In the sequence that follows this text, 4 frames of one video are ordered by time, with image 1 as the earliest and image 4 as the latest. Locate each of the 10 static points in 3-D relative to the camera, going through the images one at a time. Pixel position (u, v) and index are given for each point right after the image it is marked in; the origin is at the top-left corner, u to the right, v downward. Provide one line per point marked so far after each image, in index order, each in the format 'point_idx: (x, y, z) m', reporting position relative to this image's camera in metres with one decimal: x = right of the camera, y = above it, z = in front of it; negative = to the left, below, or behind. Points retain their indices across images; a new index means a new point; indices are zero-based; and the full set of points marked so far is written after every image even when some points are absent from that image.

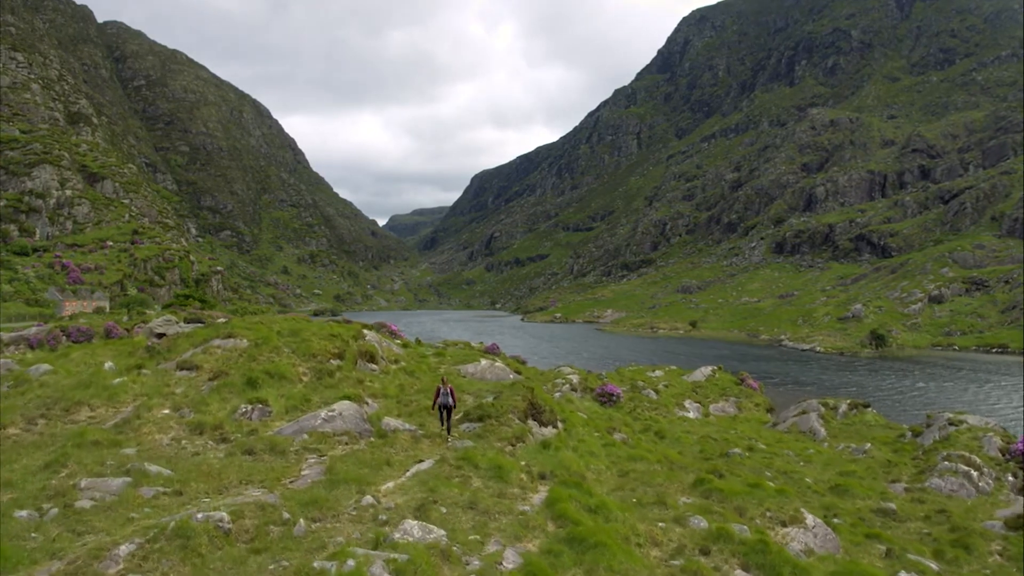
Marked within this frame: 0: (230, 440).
0: (-9.4, -5.2, +19.2) m
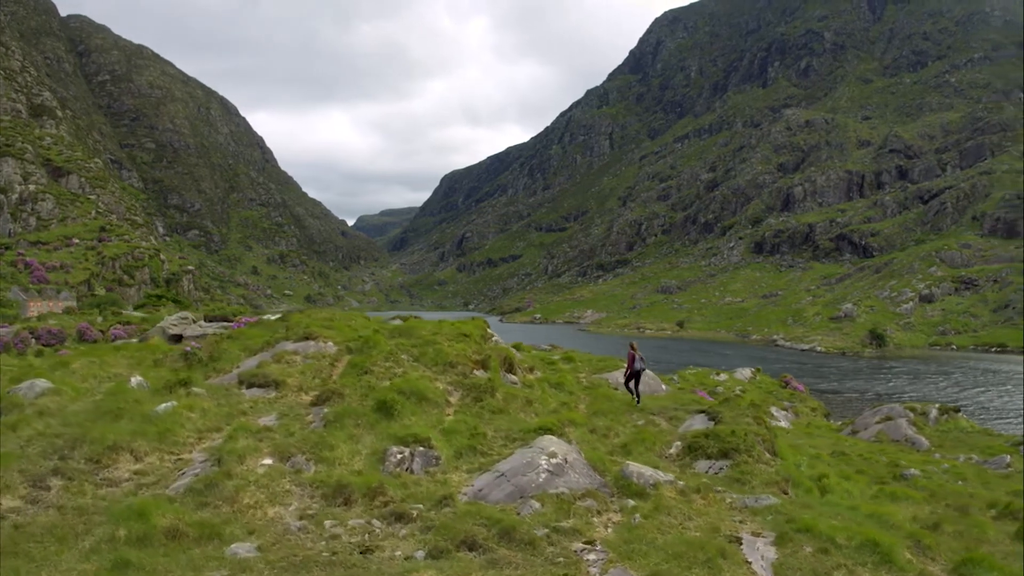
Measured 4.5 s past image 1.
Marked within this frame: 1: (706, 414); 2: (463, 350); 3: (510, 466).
0: (-1.7, -4.5, +10.9) m
1: (+6.9, -4.5, +19.6) m
2: (-1.7, -2.2, +19.6) m
3: (0.0, -4.1, +12.7) m
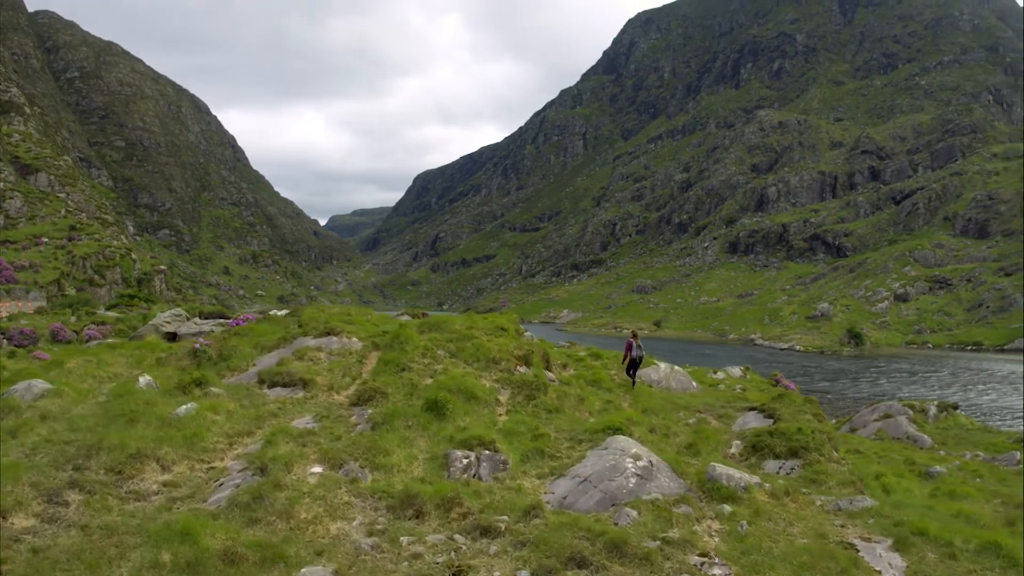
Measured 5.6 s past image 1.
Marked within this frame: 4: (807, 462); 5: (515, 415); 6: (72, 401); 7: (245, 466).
0: (0.0, -4.2, +9.6) m
1: (+8.2, -4.2, +18.6) m
2: (-0.3, -1.9, +18.3) m
3: (+1.6, -3.7, +11.4) m
4: (+8.0, -4.7, +14.9) m
5: (+0.1, -3.3, +14.5) m
6: (-12.1, -3.1, +15.2) m
7: (-5.5, -3.7, +11.5) m
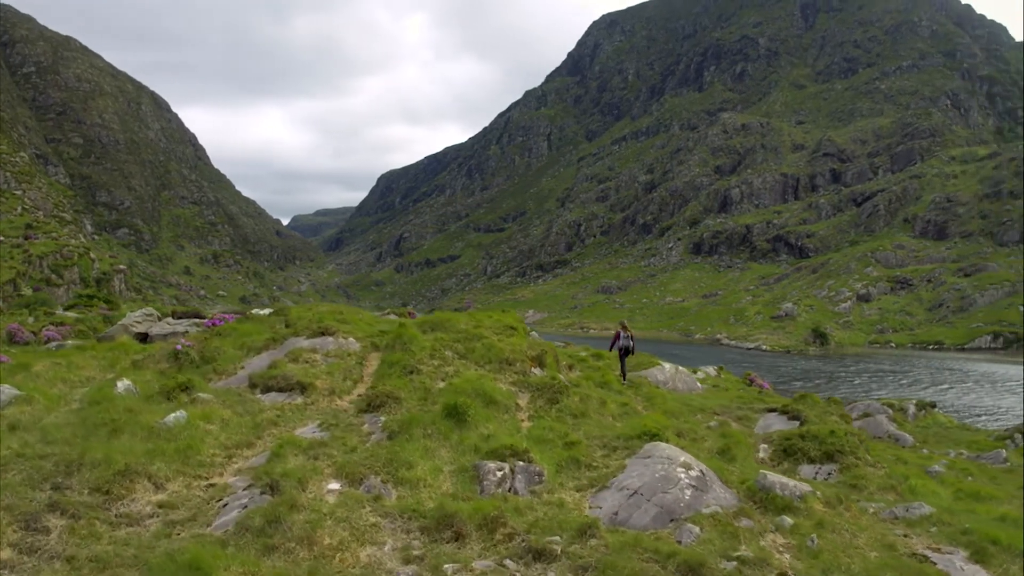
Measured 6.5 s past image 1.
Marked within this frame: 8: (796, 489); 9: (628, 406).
0: (+0.8, -4.0, +8.5) m
1: (+8.6, -4.1, +17.9) m
2: (+0.1, -1.8, +17.2) m
3: (+2.3, -3.6, +10.4) m
4: (+8.5, -4.6, +14.2) m
5: (+0.7, -3.2, +13.5) m
6: (-11.5, -3.0, +13.5) m
7: (-4.8, -3.6, +10.1) m
8: (+6.0, -4.2, +11.6) m
9: (+3.6, -3.6, +17.2) m
